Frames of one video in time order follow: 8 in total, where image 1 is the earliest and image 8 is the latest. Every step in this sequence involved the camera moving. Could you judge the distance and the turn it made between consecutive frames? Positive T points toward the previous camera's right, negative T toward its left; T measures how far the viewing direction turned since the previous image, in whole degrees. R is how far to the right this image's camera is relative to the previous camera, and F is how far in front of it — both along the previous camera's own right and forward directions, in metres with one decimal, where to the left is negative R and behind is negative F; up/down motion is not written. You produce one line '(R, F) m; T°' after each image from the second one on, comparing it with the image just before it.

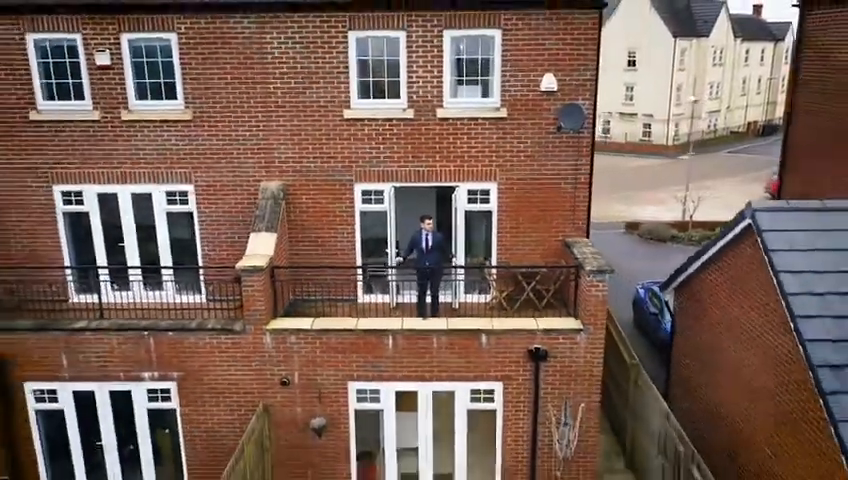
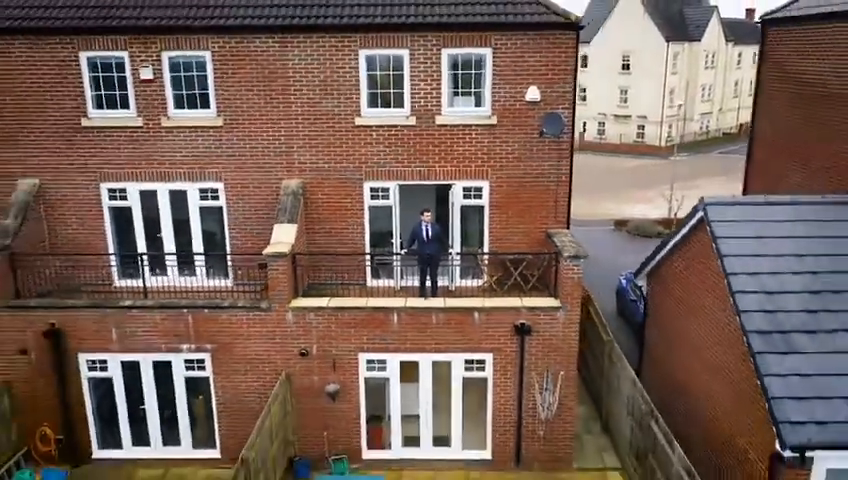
(0.0, -1.4) m; 0°
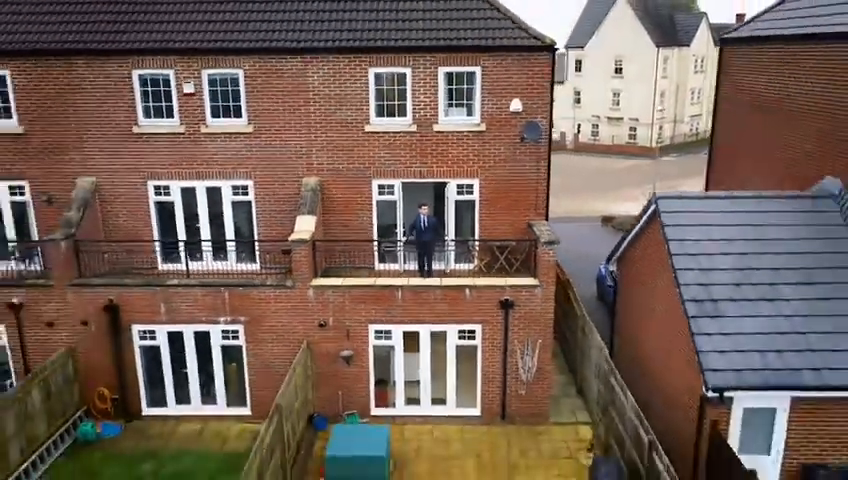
(0.0, -1.9) m; 0°
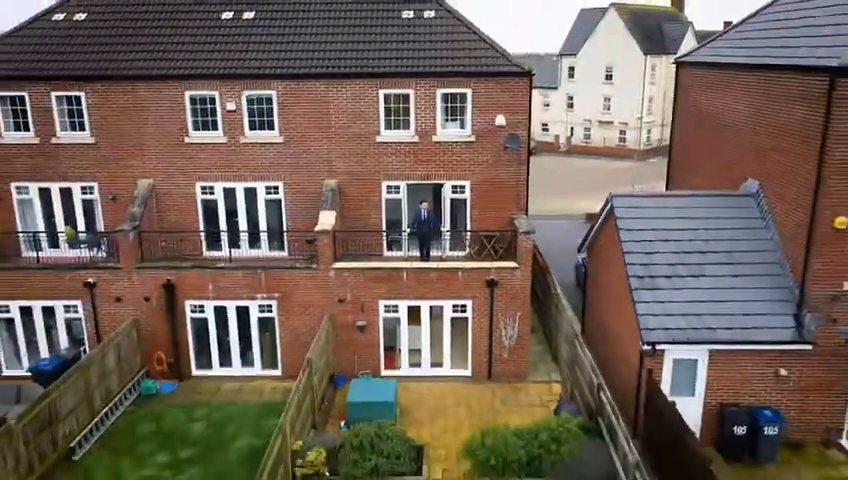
(0.0, -2.6) m; 0°
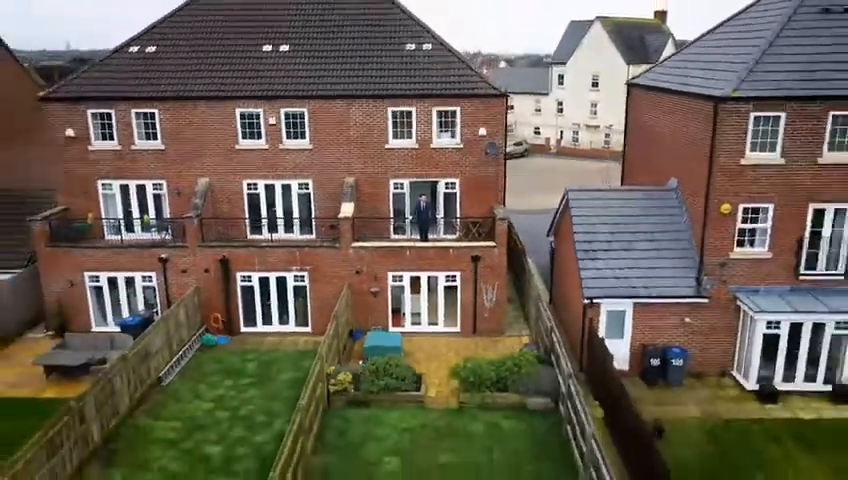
(0.0, -4.1) m; 0°
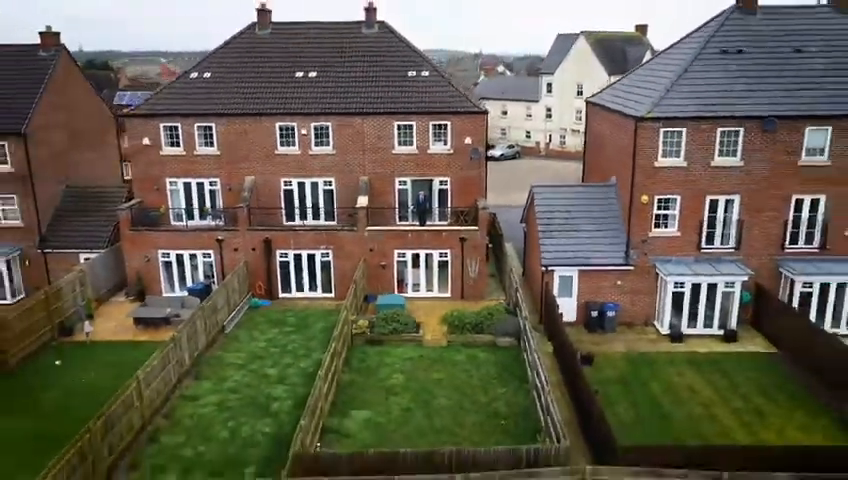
(+0.1, -5.3) m; 0°
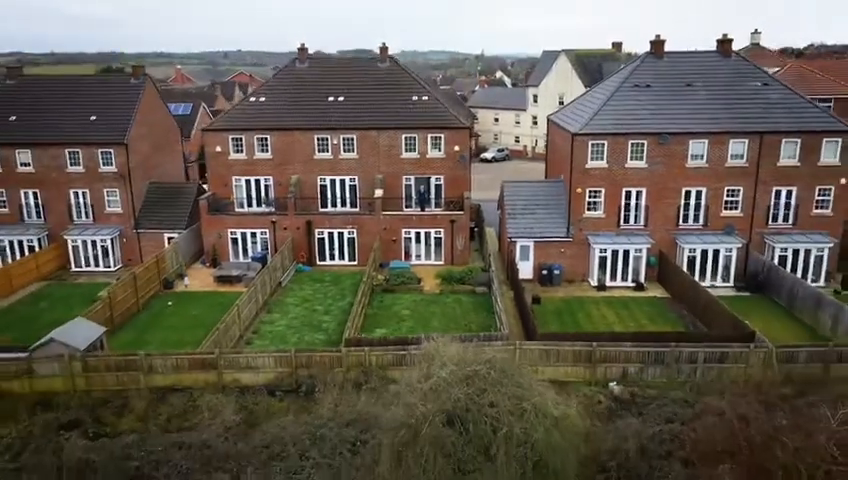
(+0.1, -8.6) m; 0°
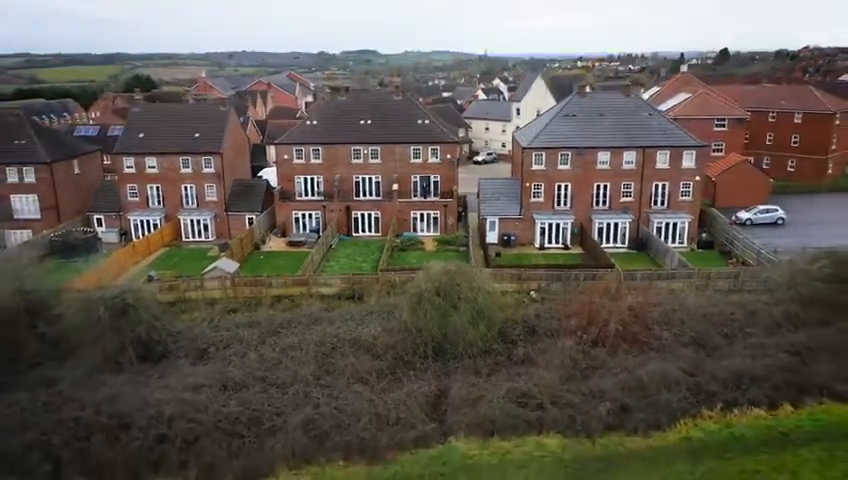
(+0.1, -15.3) m; 0°
